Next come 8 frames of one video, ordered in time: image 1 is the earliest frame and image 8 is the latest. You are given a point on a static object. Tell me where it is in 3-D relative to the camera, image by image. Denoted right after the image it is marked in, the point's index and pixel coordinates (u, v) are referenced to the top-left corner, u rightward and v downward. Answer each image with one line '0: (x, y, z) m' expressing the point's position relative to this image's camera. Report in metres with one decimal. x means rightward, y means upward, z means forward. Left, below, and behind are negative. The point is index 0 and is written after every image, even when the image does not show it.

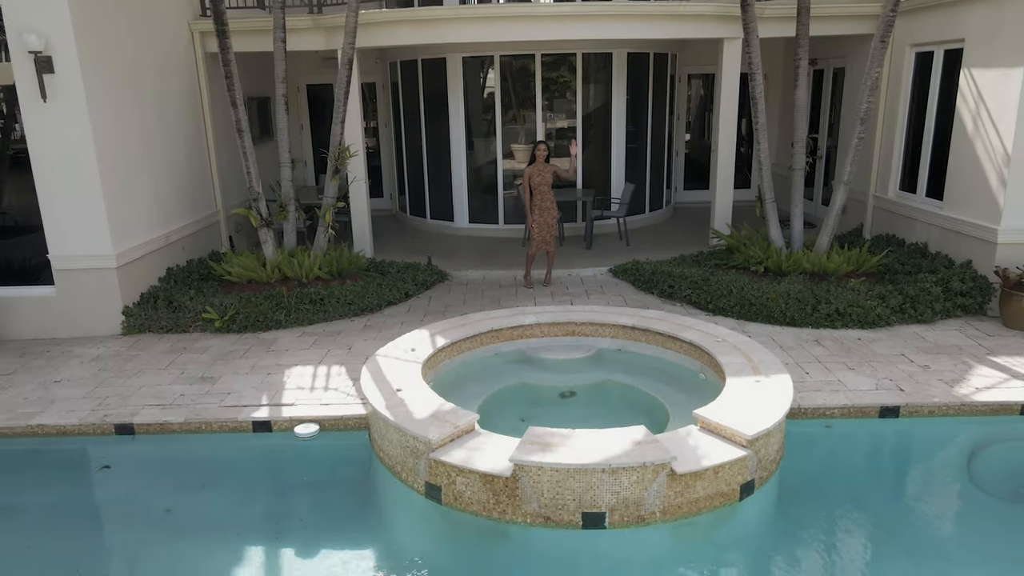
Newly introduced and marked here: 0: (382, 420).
0: (-0.9, -0.9, +4.7) m
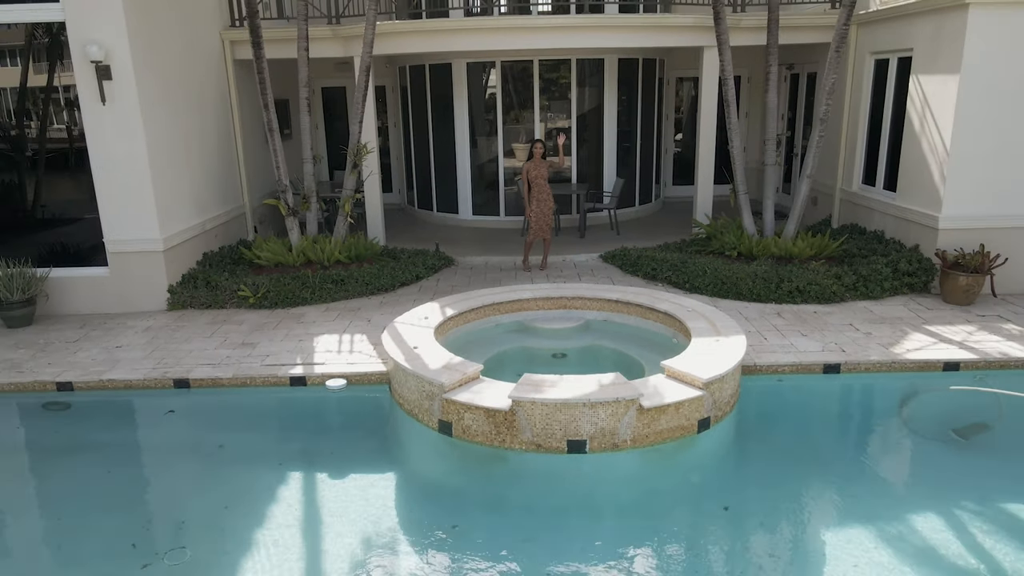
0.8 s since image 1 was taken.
0: (-0.9, -0.7, +5.6) m
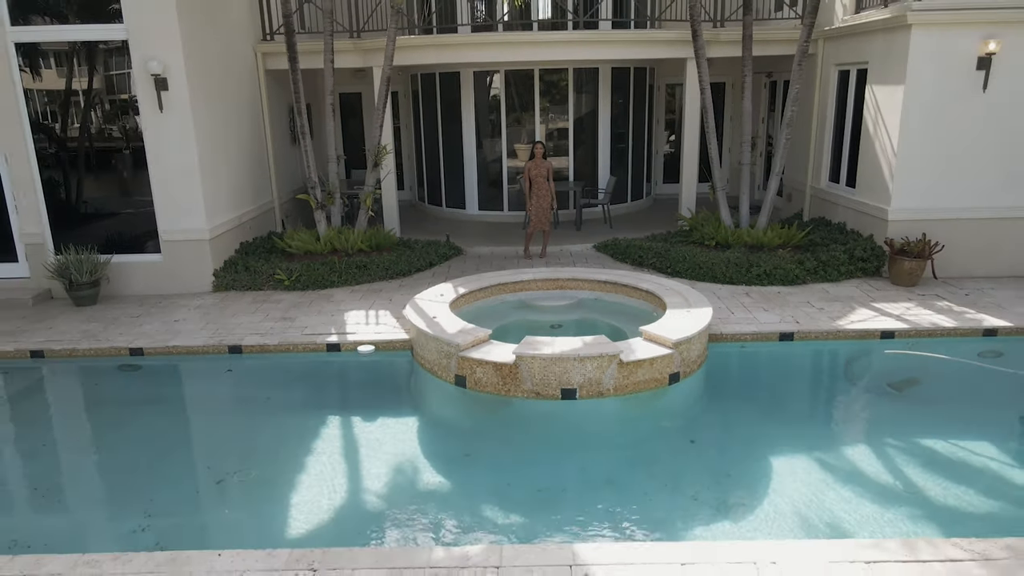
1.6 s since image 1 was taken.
0: (-0.8, -0.5, +6.7) m
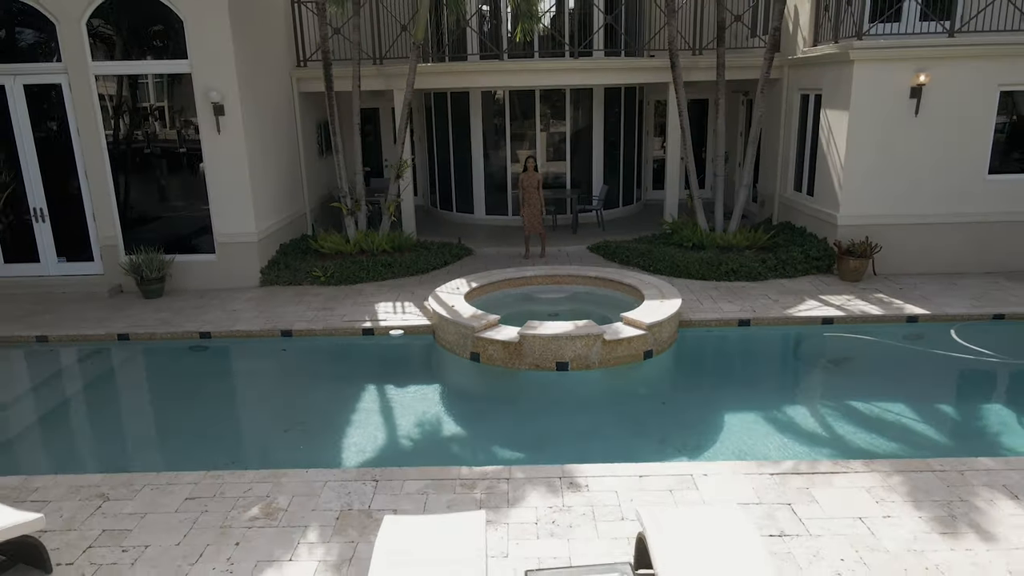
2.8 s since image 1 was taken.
0: (-0.8, -0.4, +8.1) m
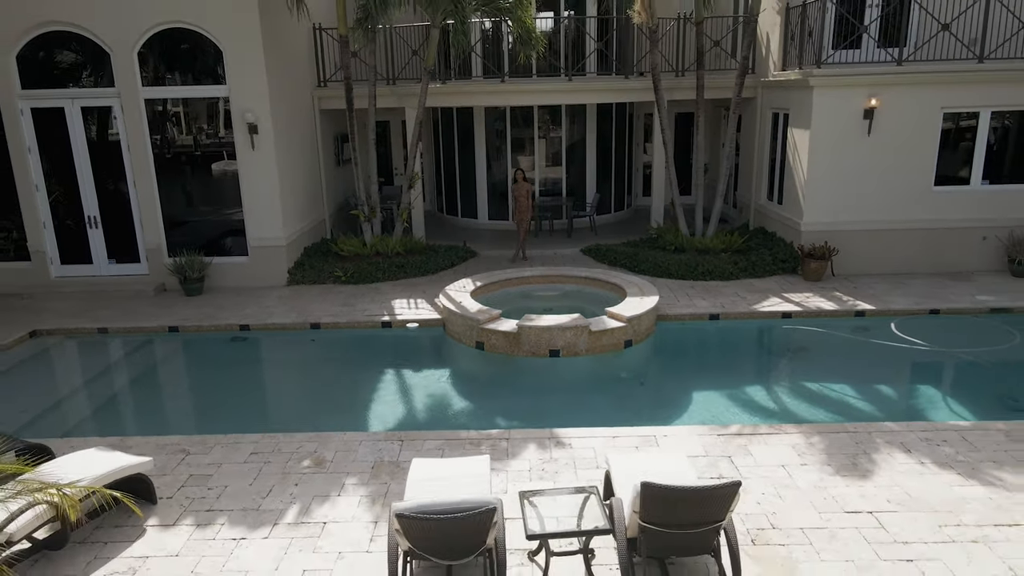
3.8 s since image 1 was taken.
0: (-0.8, -0.4, +9.4) m
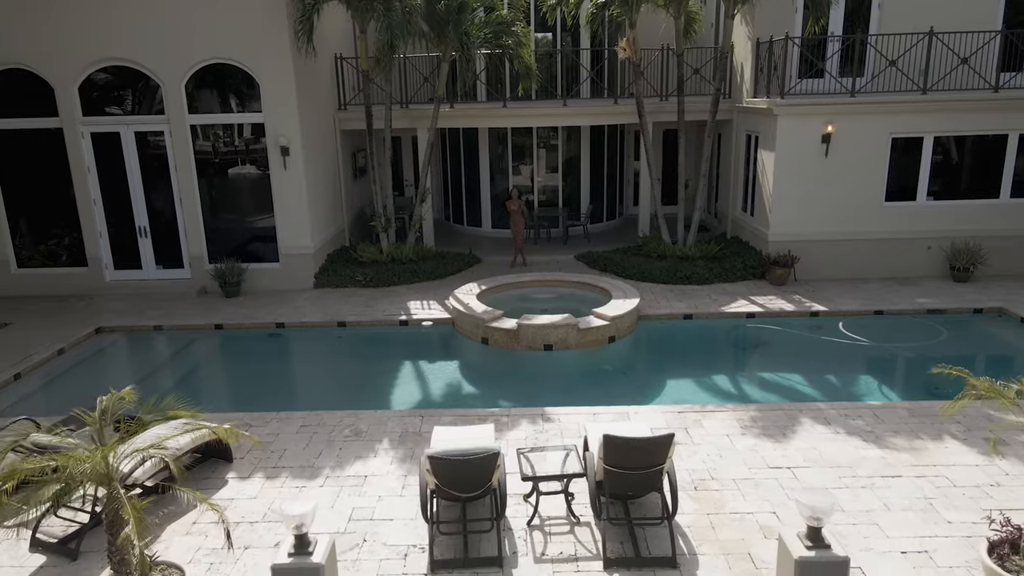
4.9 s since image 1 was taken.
0: (-0.8, -0.4, +10.9) m
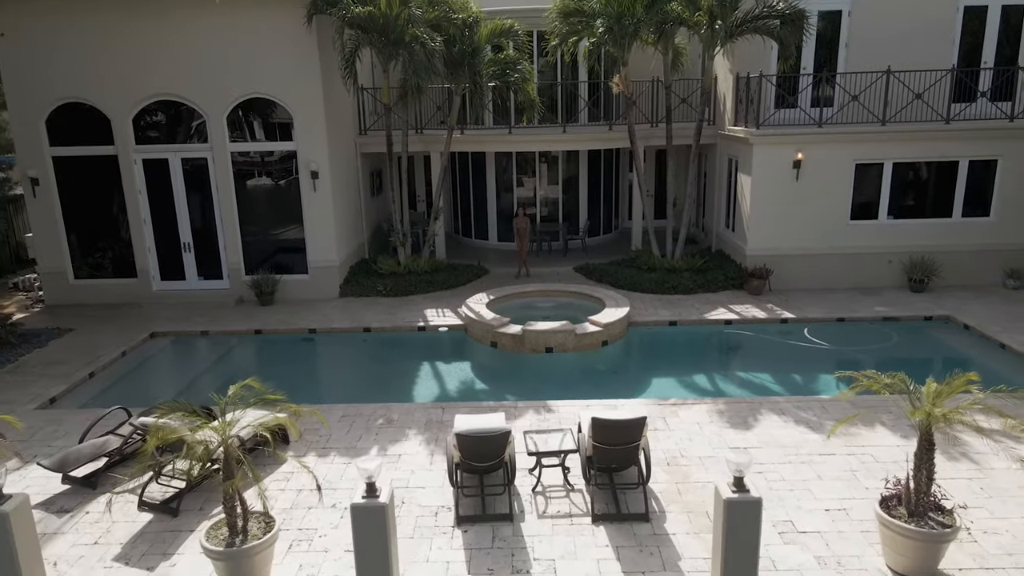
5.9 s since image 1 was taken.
0: (-0.7, -0.6, +12.4) m
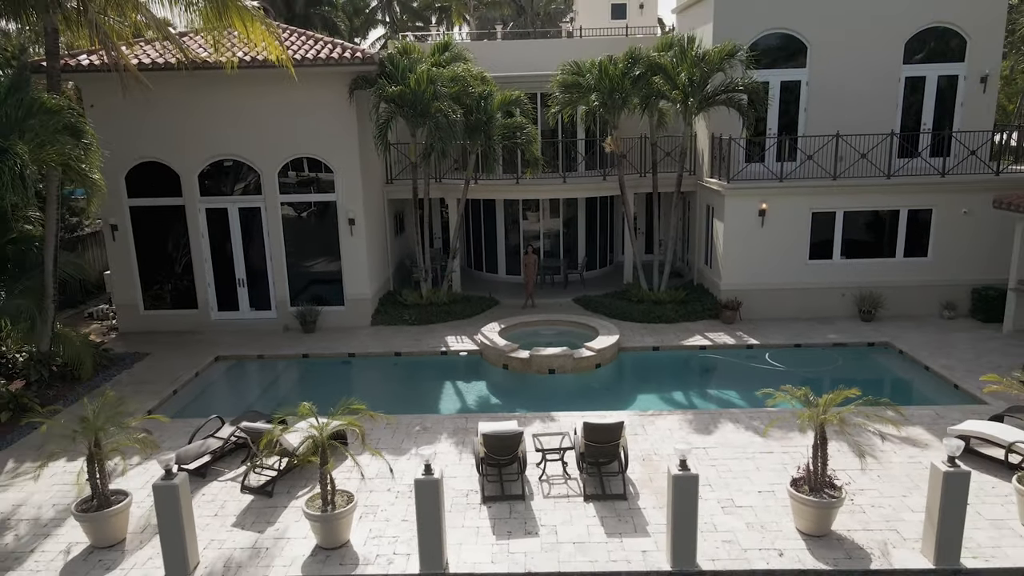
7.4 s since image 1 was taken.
0: (-0.5, -1.3, +14.7) m
